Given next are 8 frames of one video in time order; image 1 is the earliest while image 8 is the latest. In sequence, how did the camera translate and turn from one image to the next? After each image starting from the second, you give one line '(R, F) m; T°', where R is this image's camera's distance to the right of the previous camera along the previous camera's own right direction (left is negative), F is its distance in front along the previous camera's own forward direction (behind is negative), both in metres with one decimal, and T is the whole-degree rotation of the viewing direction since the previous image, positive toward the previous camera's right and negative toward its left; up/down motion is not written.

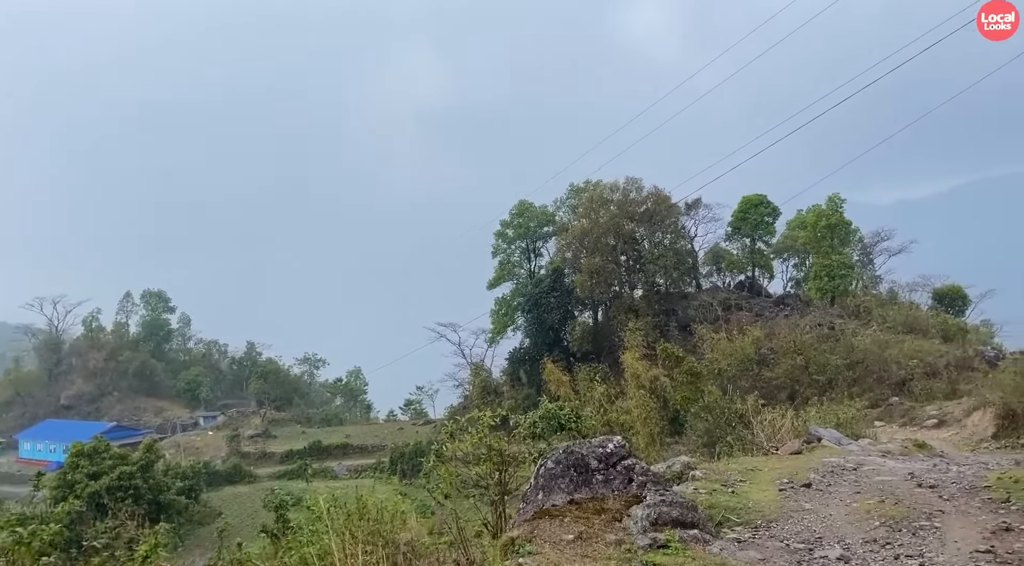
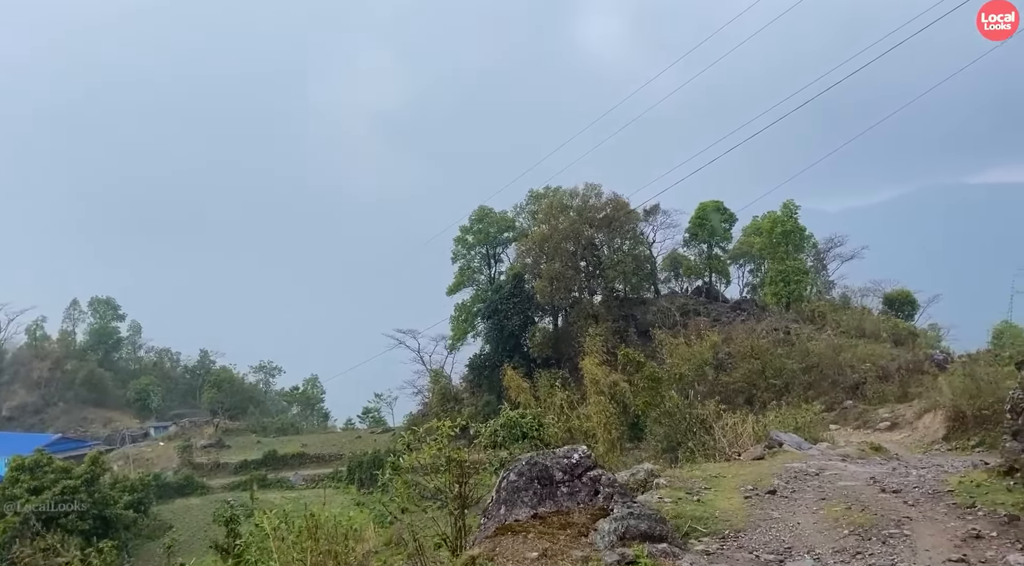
(0.0, +0.2) m; +3°
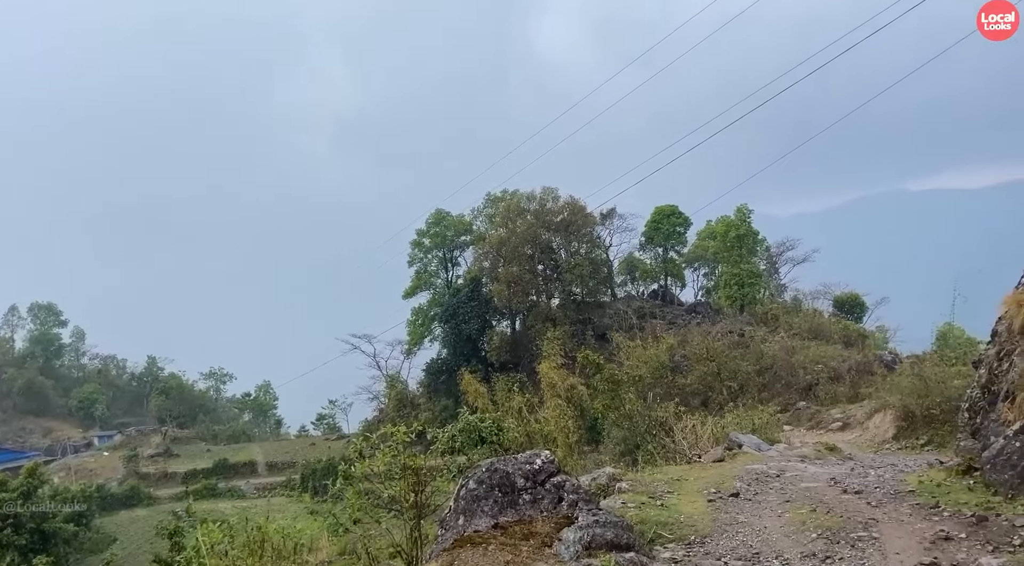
(0.0, +0.2) m; +3°
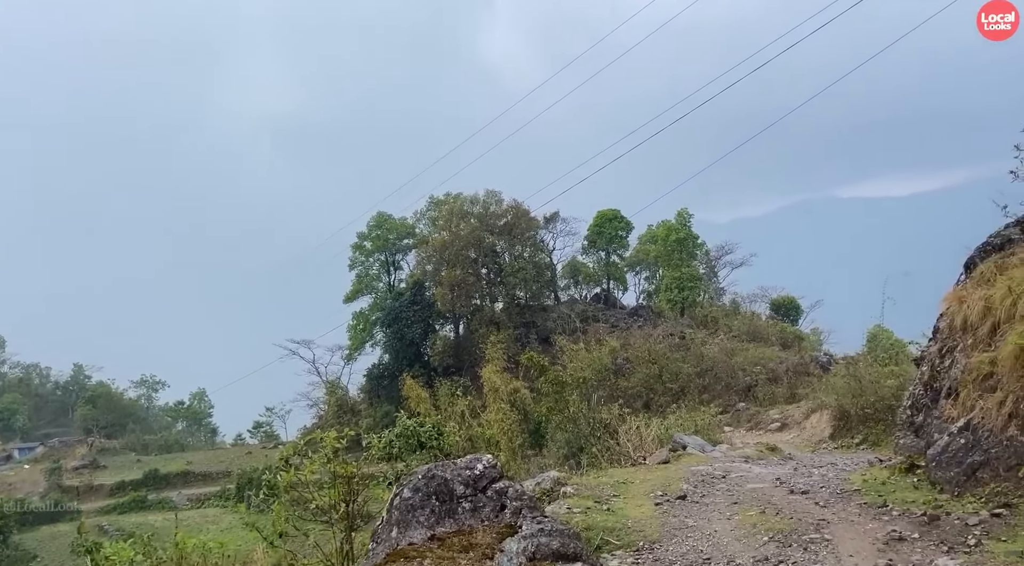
(0.0, +0.3) m; +4°
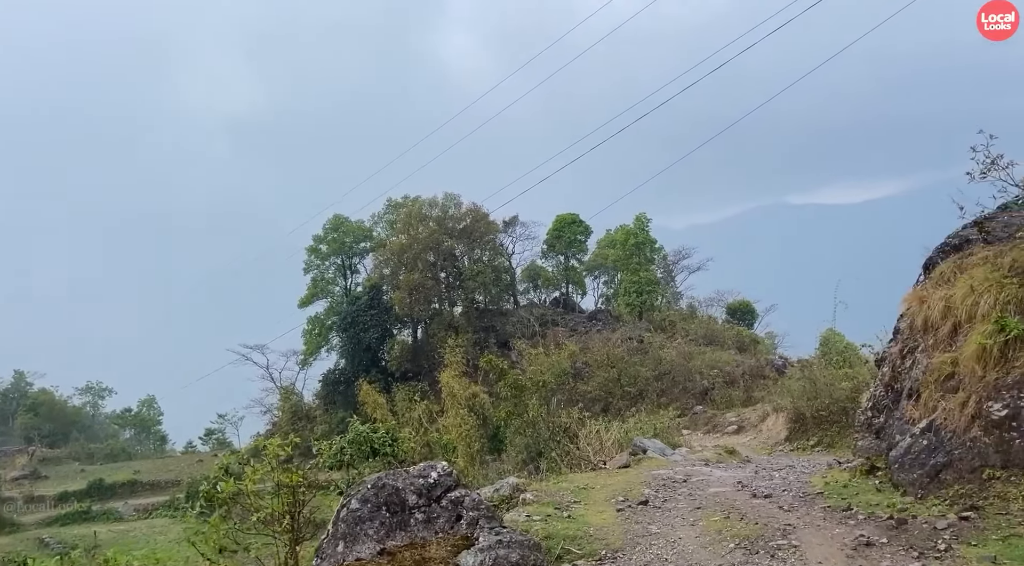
(0.0, +0.2) m; +3°
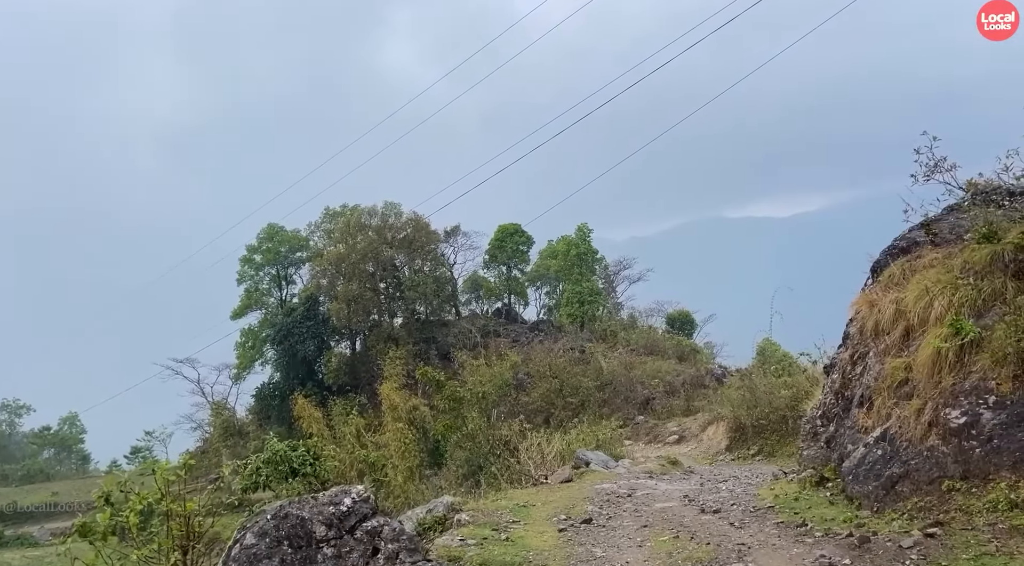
(+0.1, +0.4) m; +4°
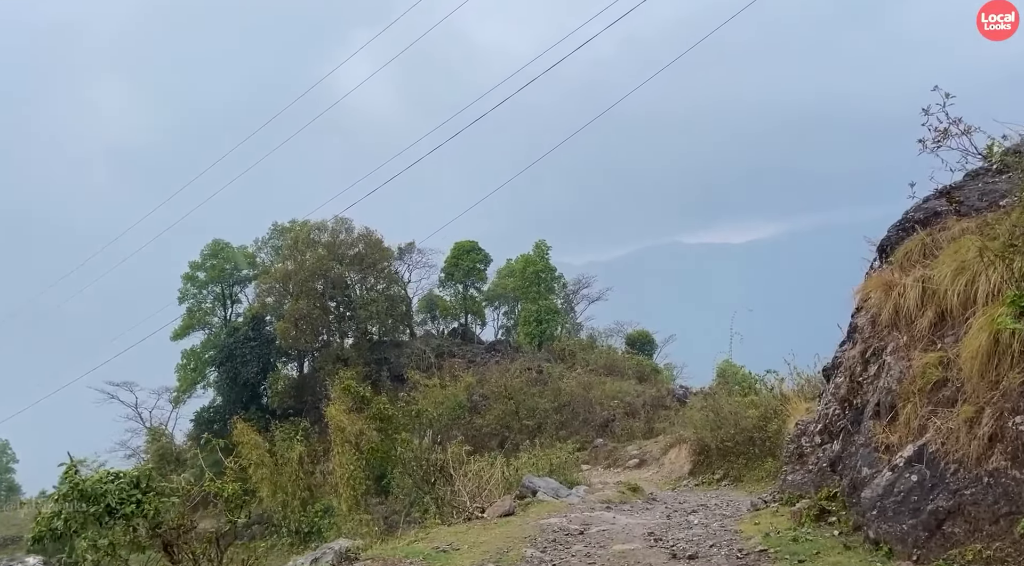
(+0.3, +1.4) m; +3°
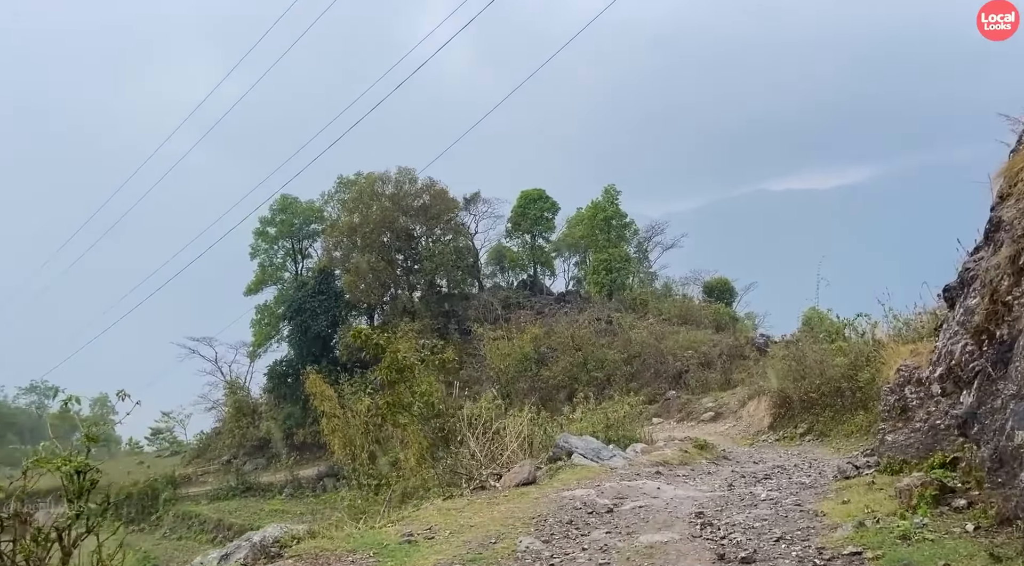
(+0.4, +1.4) m; -6°
